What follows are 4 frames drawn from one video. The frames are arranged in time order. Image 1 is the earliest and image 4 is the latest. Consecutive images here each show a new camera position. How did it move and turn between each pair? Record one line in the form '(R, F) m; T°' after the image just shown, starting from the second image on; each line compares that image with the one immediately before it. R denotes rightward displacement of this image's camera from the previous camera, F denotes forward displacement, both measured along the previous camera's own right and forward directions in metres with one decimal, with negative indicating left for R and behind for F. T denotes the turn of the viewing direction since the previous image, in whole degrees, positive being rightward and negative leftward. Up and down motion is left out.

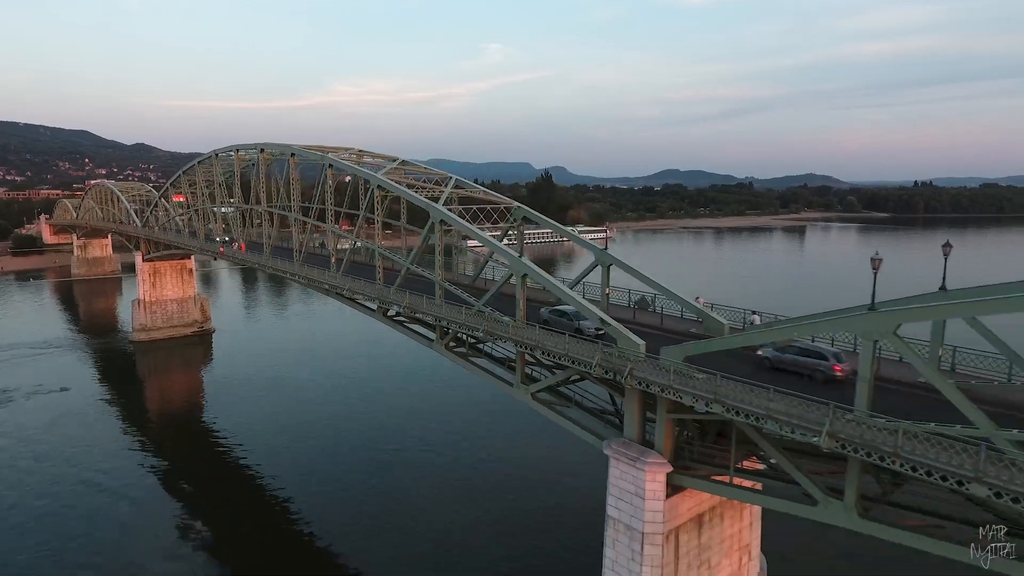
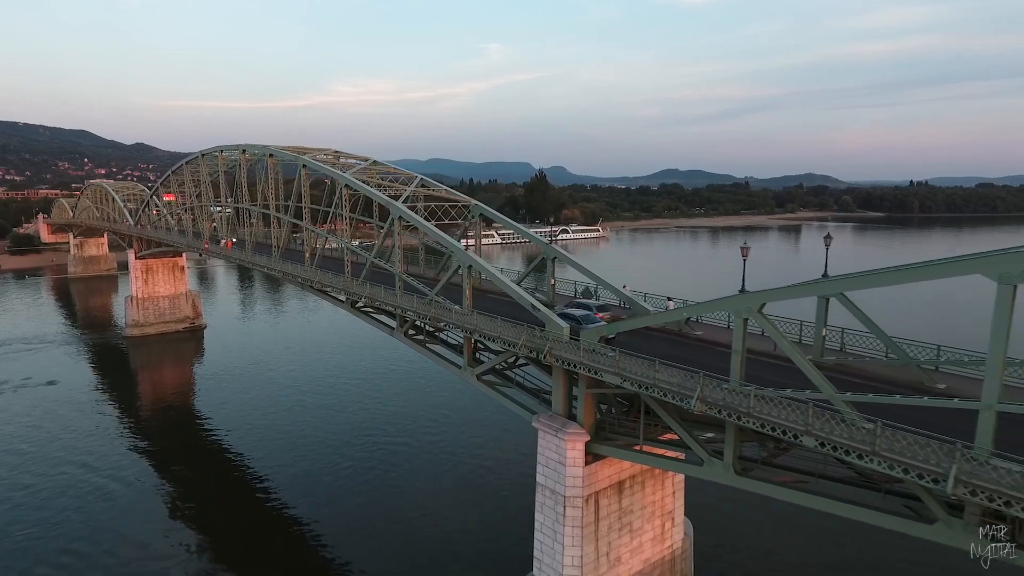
(+0.9, -1.0) m; 0°
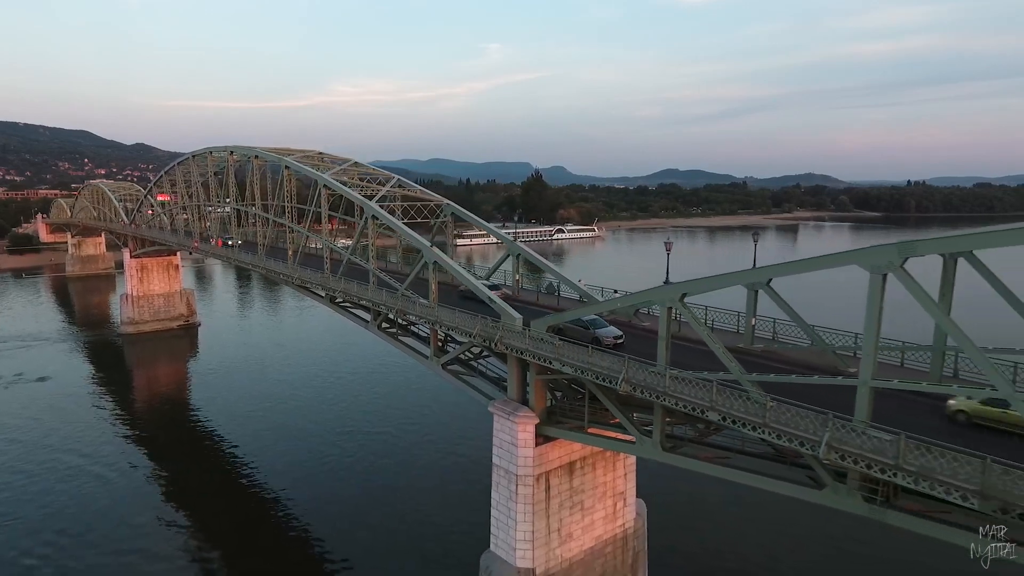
(+0.7, -0.7) m; 0°
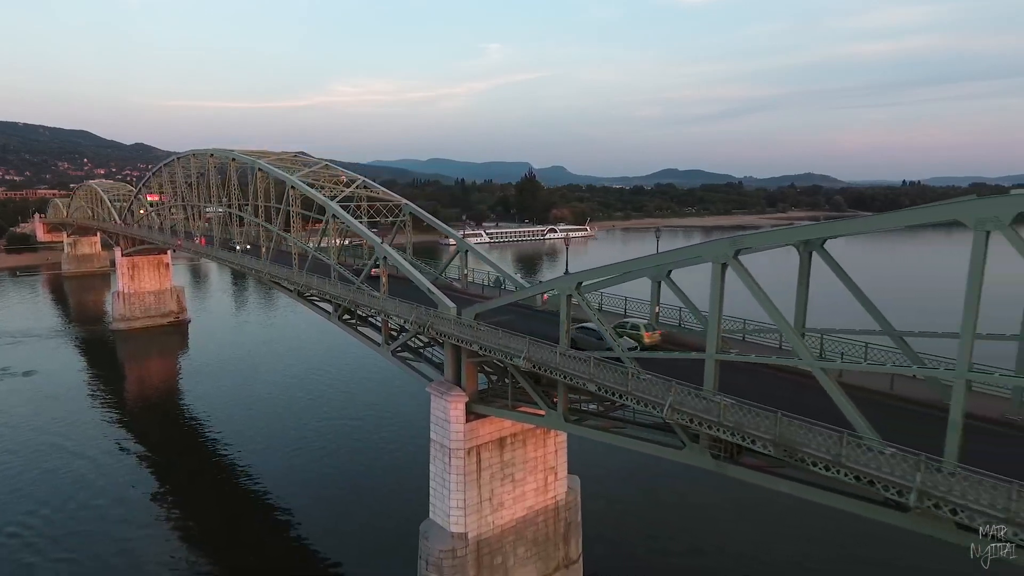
(+1.1, -1.1) m; 0°
